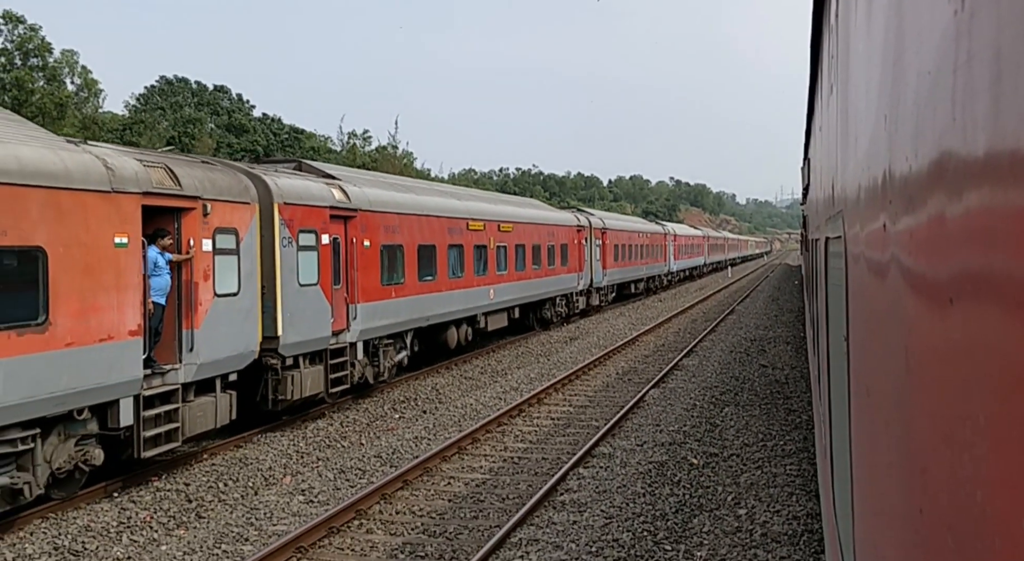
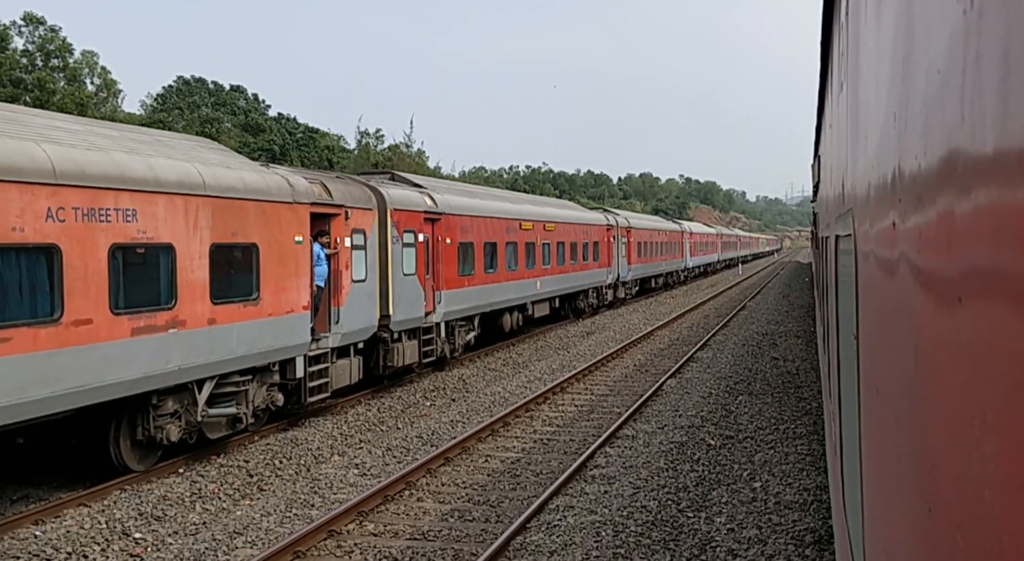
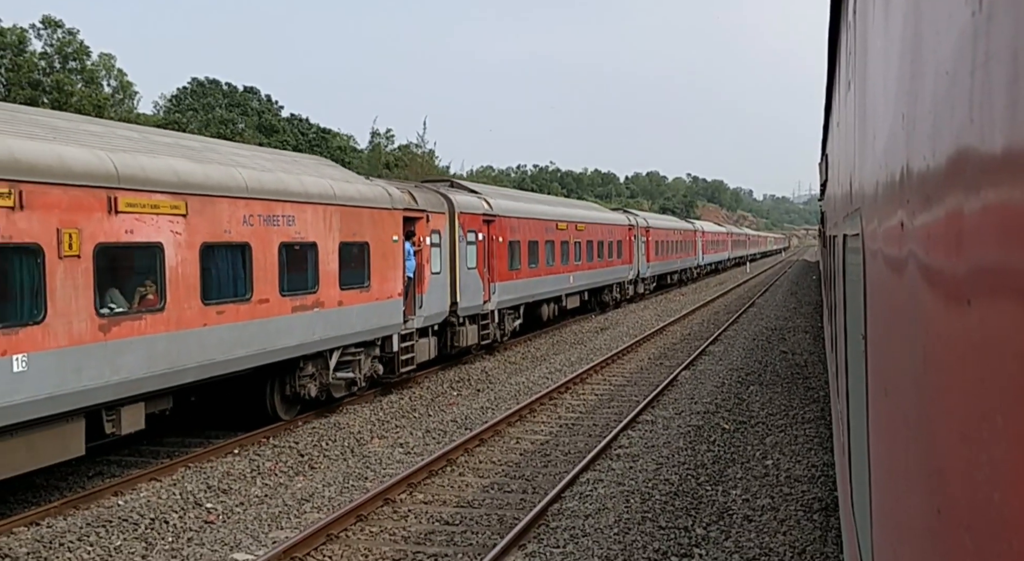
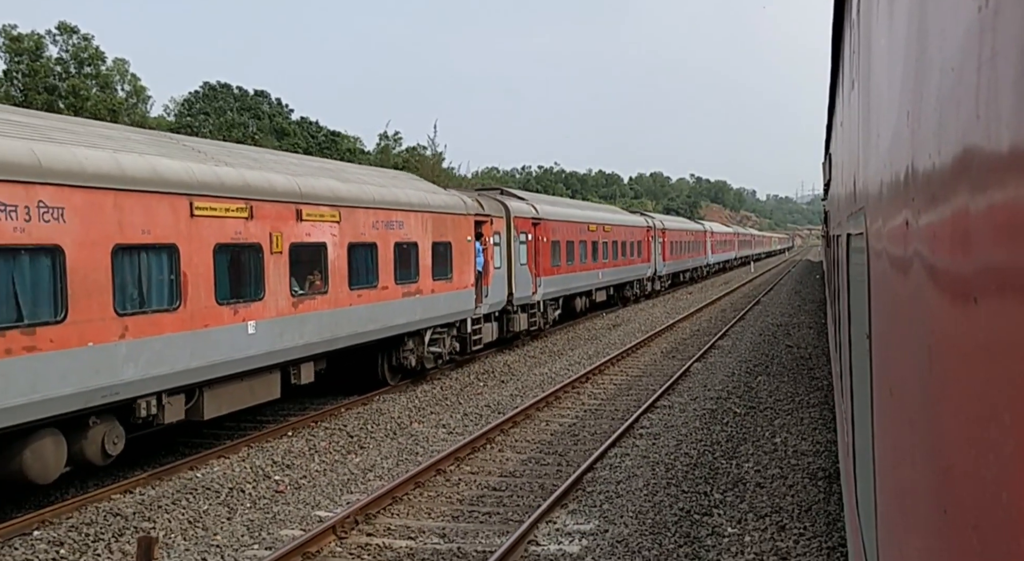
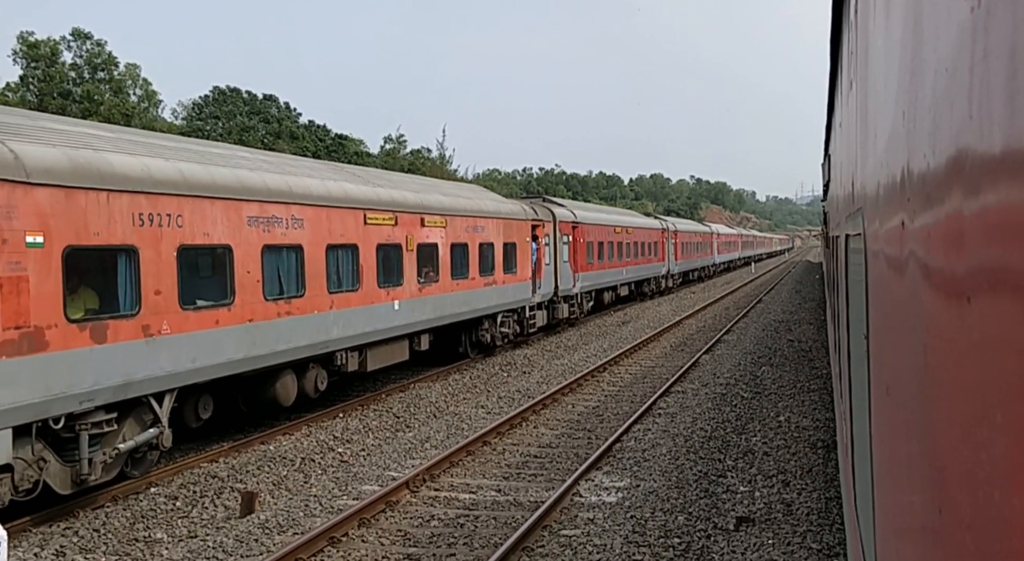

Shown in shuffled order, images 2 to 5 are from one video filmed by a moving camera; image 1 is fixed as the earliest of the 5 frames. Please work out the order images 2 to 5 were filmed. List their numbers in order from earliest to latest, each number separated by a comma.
2, 3, 4, 5
